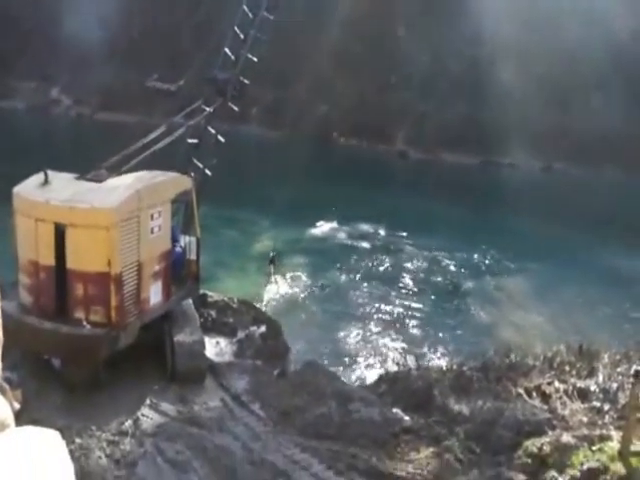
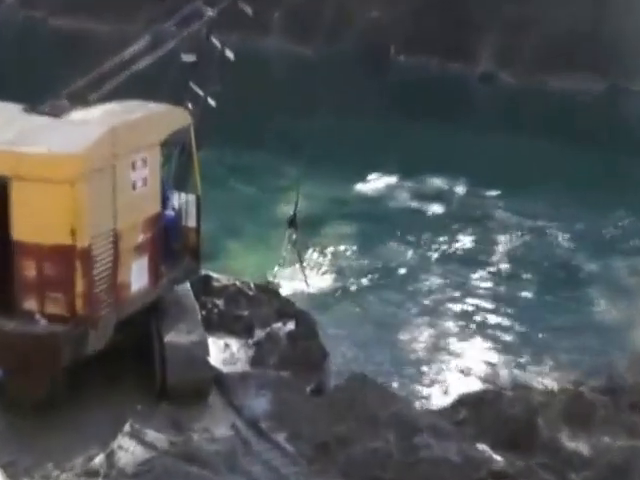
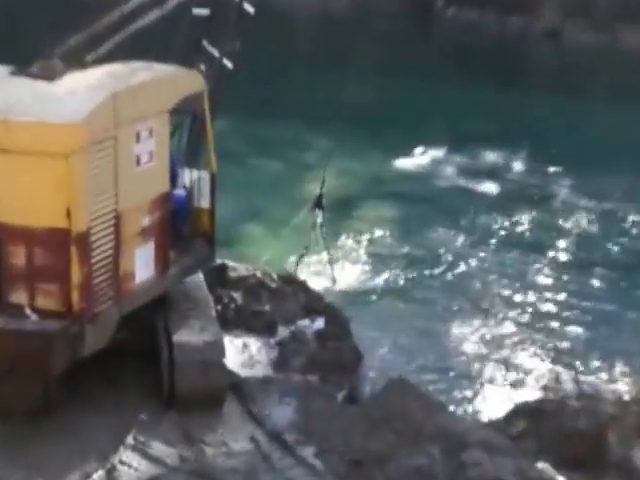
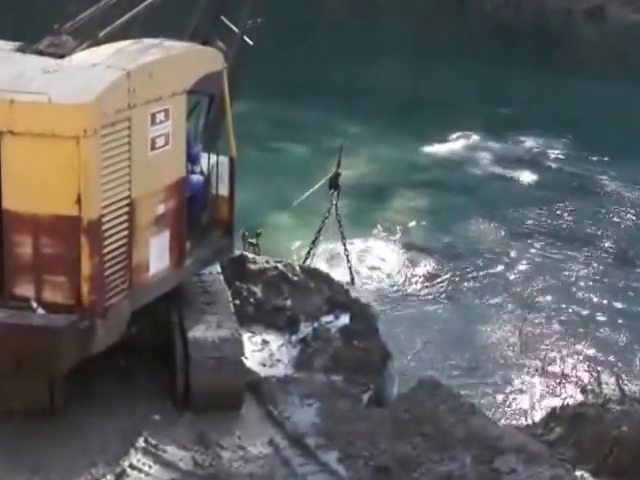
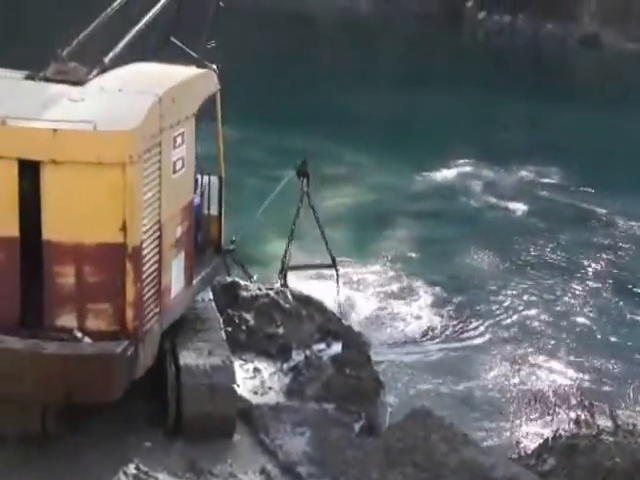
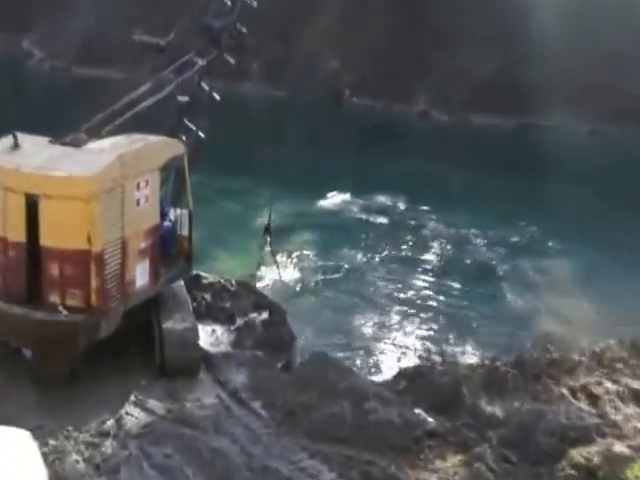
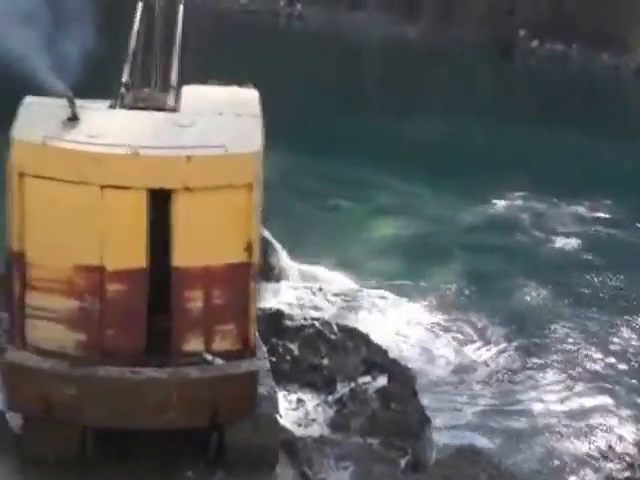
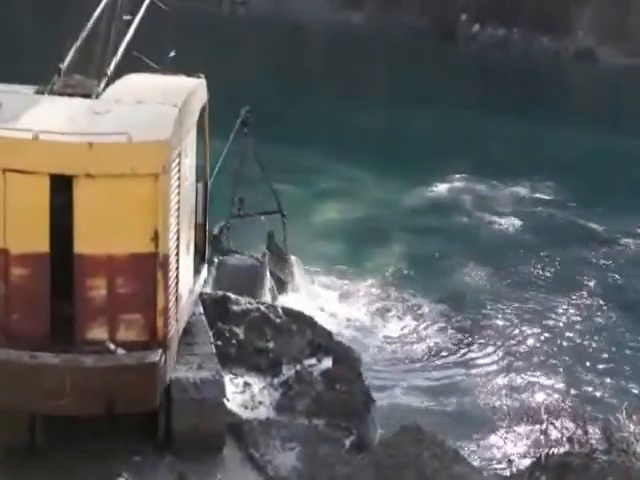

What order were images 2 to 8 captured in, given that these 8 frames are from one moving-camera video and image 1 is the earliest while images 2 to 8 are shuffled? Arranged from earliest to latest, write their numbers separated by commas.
6, 2, 3, 4, 5, 8, 7
